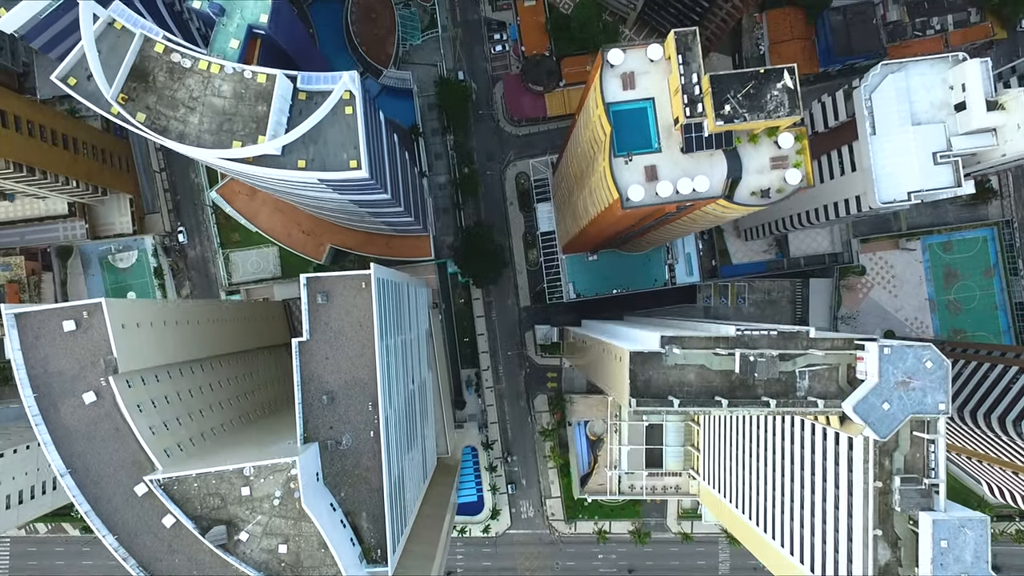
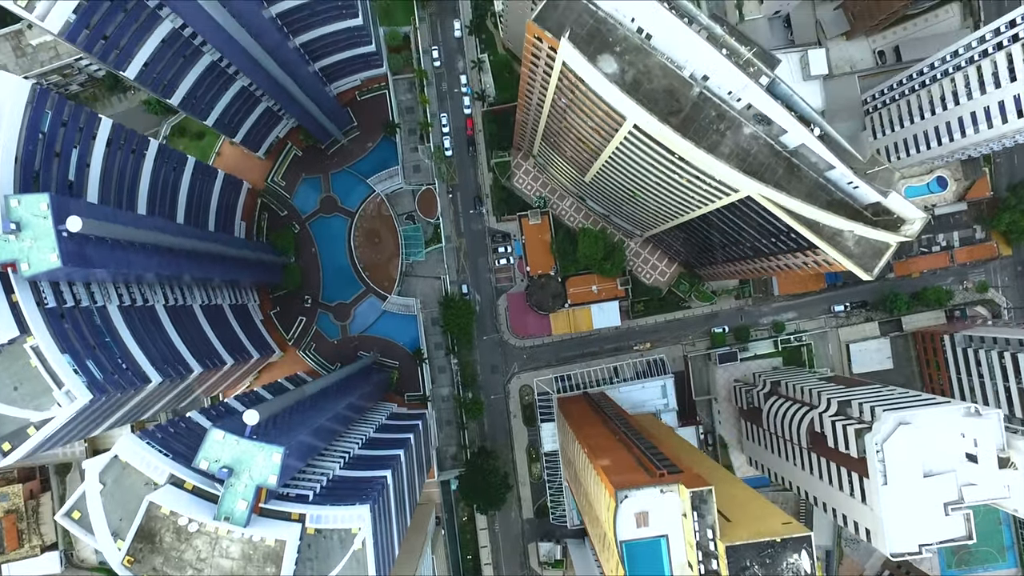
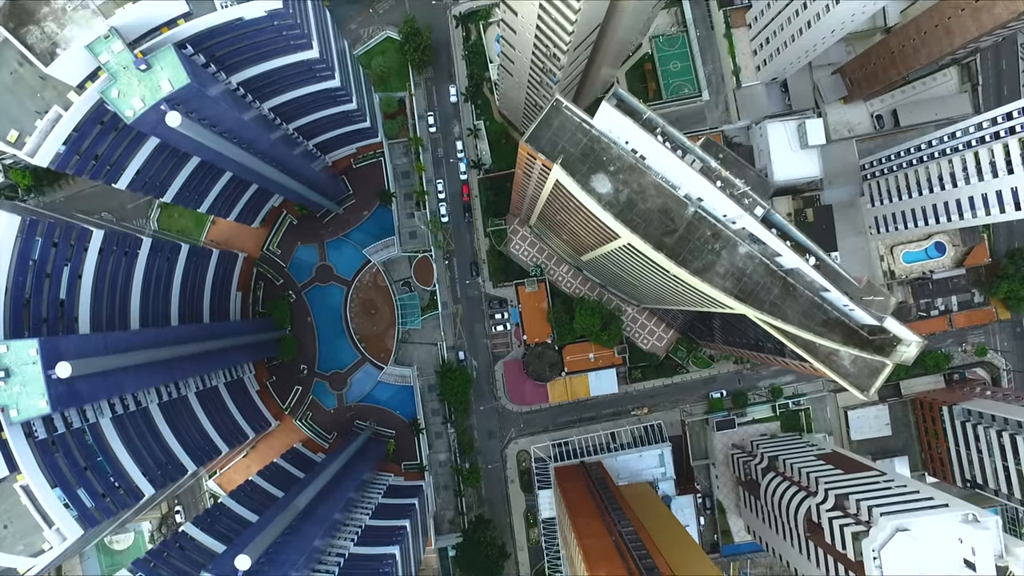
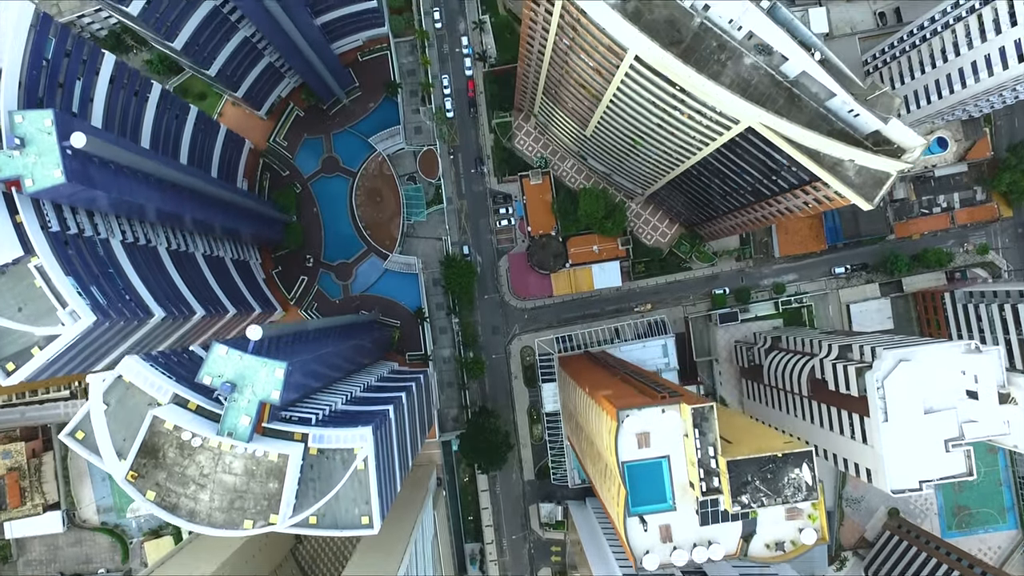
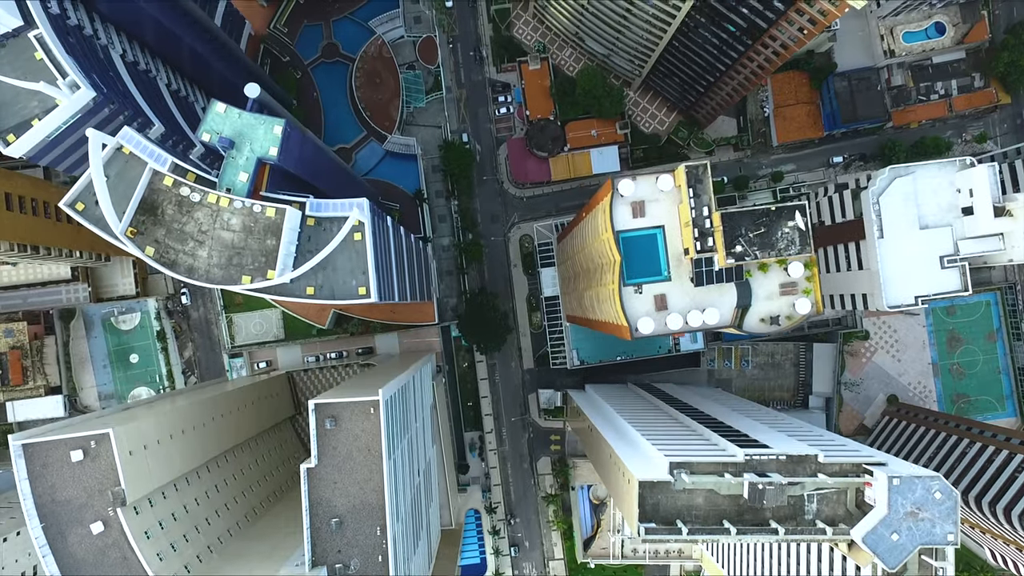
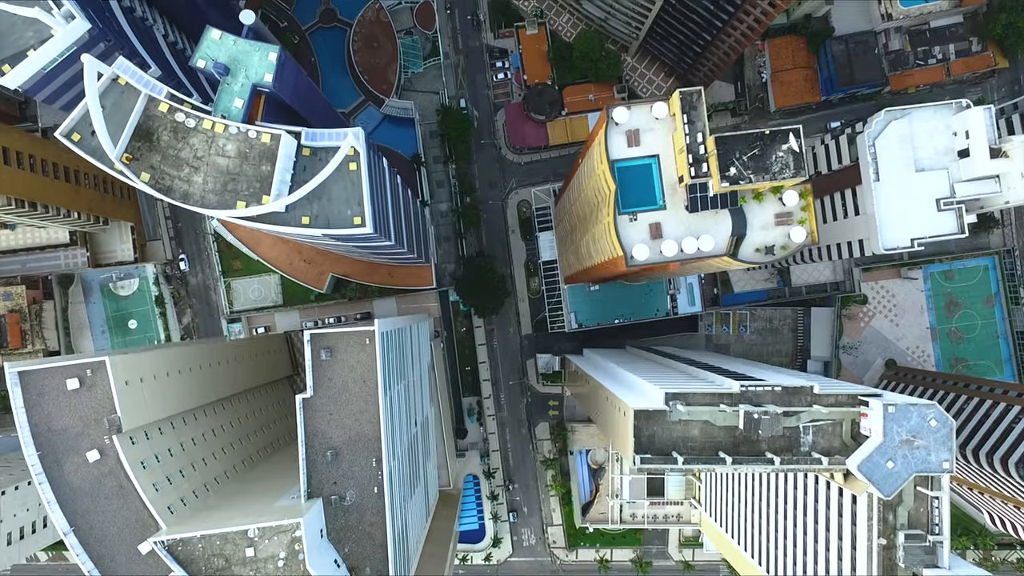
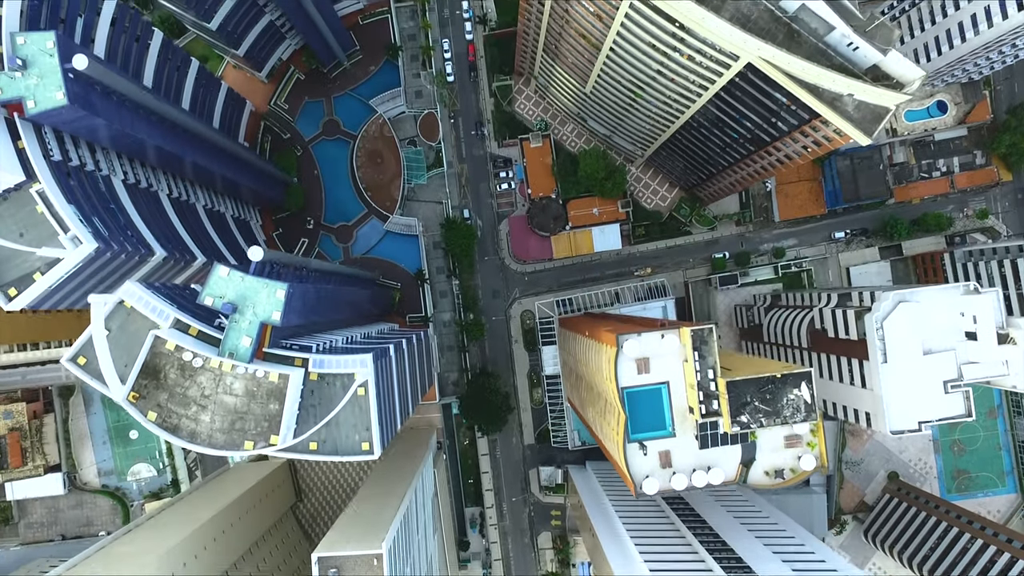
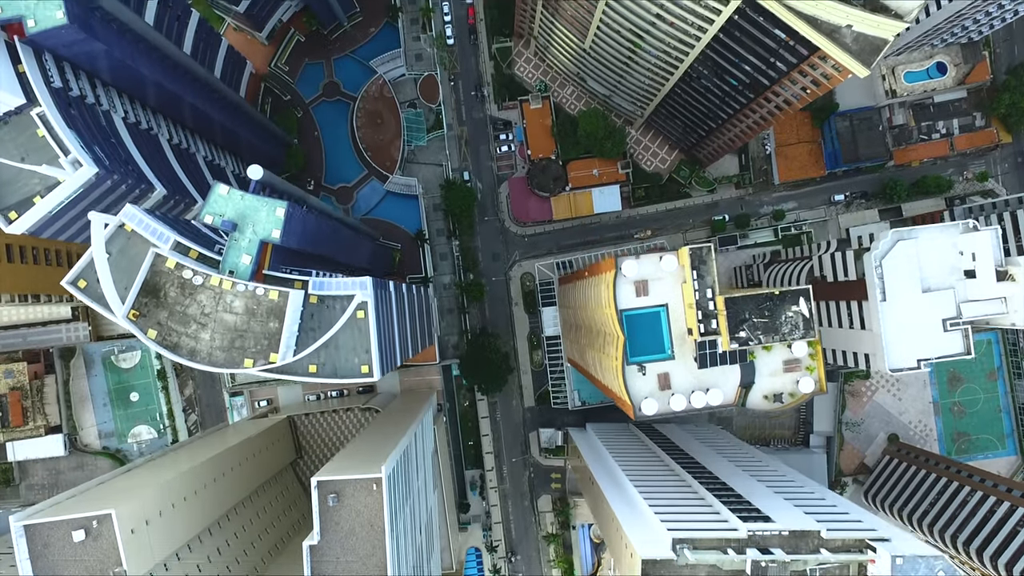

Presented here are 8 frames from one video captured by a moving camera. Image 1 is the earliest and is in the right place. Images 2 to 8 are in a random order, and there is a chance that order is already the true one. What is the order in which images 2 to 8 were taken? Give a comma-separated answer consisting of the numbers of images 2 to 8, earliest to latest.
6, 5, 8, 7, 4, 2, 3
